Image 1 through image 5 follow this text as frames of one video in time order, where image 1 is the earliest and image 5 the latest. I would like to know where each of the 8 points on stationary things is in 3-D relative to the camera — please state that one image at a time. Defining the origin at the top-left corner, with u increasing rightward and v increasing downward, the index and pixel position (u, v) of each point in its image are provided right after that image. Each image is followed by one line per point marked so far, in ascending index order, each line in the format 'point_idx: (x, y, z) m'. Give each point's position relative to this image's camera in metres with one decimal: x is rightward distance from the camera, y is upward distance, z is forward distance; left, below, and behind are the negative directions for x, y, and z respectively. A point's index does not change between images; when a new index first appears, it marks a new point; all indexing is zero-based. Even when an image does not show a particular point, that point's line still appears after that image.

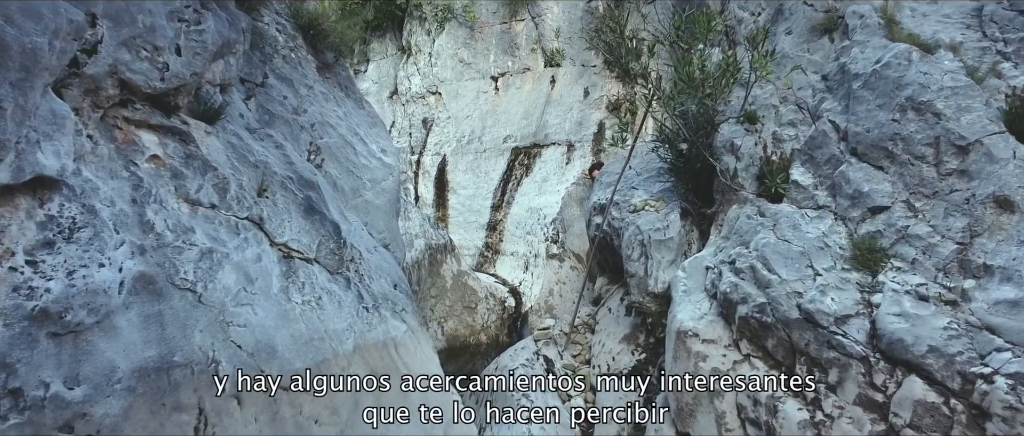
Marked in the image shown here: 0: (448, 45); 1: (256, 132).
0: (-0.8, +2.2, +10.1) m
1: (-1.6, +0.5, +4.9) m
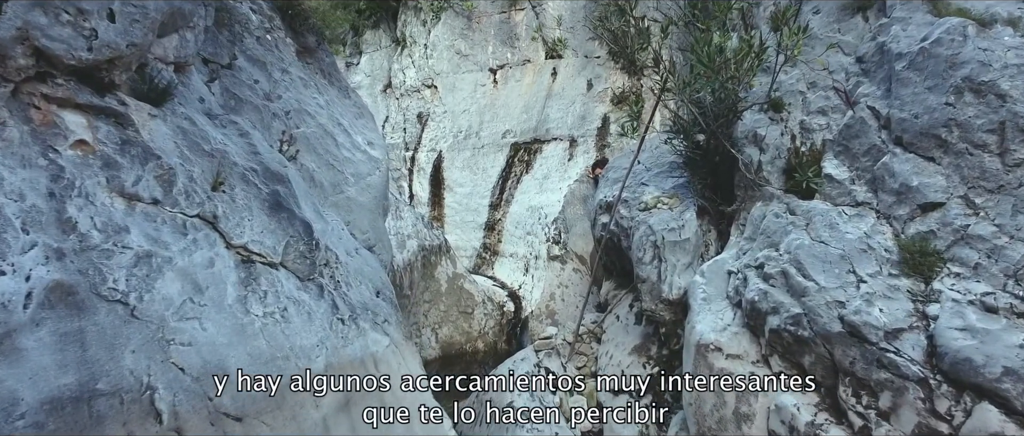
0: (-0.8, +2.2, +9.5) m
1: (-1.6, +0.6, +4.3) m
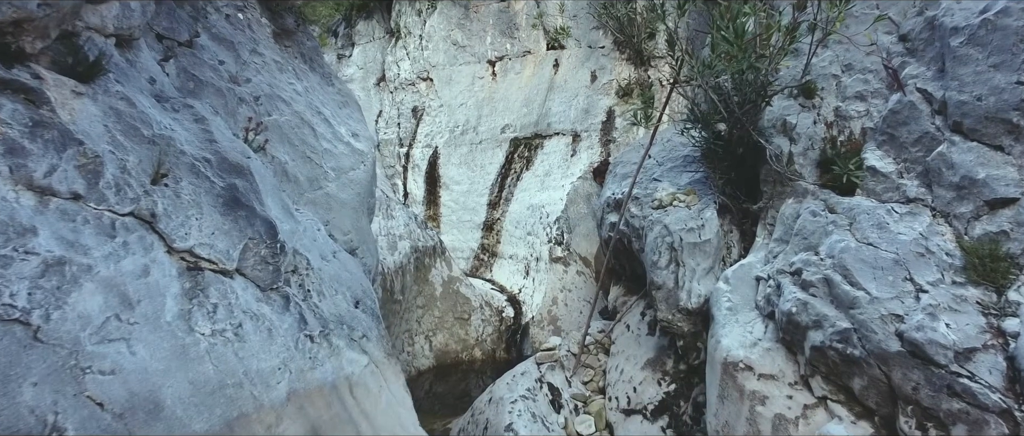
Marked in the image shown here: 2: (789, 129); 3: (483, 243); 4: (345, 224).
0: (-0.8, +2.2, +8.9) m
1: (-1.6, +0.6, +3.7) m
2: (+1.7, +0.5, +4.6) m
3: (-0.3, -0.2, +7.3) m
4: (-1.0, 0.0, +4.7) m
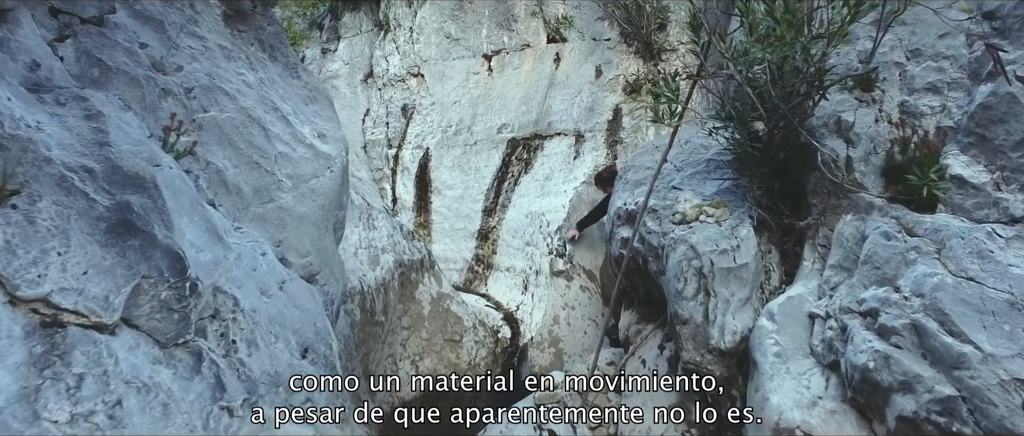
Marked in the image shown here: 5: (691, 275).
0: (-0.9, +2.1, +8.0) m
1: (-1.7, +0.5, +2.8) m
2: (+1.6, +0.4, +3.8) m
3: (-0.3, -0.3, +6.5) m
4: (-1.0, -0.1, +3.8) m
5: (+0.9, -0.3, +4.0) m
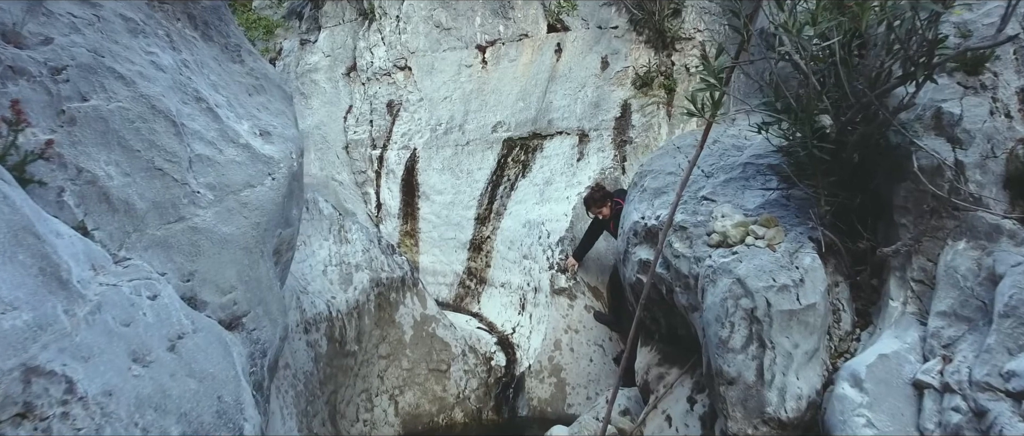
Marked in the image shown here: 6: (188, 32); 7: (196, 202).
0: (-0.9, +2.0, +7.0) m
1: (-1.7, +0.4, +1.8) m
2: (+1.6, +0.3, +2.8) m
3: (-0.4, -0.4, +5.5) m
4: (-1.1, -0.2, +2.8) m
5: (+0.9, -0.4, +3.0) m
6: (-1.6, +1.0, +3.9) m
7: (-1.2, +0.1, +2.9) m
